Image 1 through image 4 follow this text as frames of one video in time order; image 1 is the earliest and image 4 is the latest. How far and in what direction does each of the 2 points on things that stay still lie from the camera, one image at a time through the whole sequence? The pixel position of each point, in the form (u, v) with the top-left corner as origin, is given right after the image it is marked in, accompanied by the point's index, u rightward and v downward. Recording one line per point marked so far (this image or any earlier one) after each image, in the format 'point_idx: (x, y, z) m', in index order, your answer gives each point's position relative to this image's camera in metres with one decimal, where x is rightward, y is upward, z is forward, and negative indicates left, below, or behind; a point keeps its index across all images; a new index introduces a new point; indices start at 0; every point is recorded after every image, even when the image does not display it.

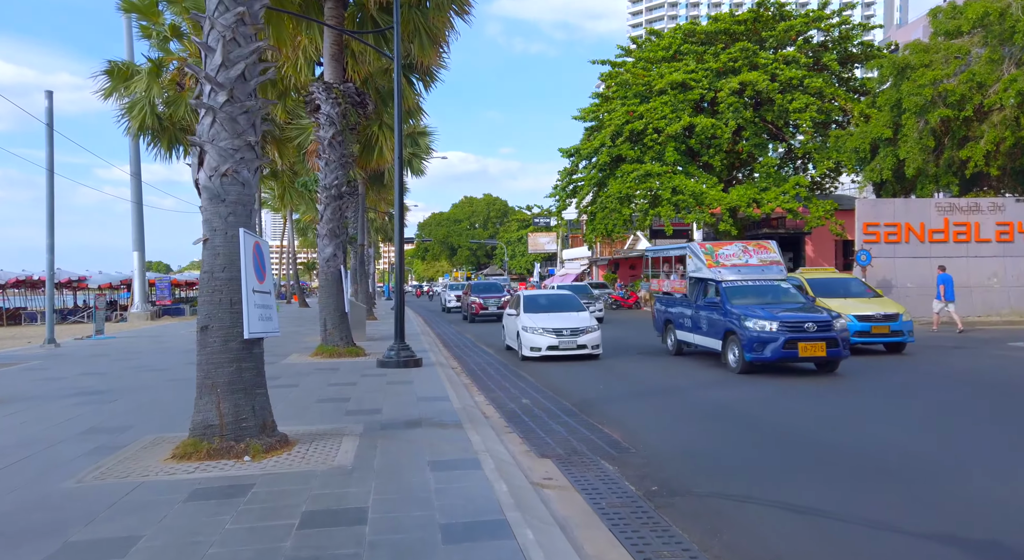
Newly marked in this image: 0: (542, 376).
0: (+0.6, -1.7, +12.7) m
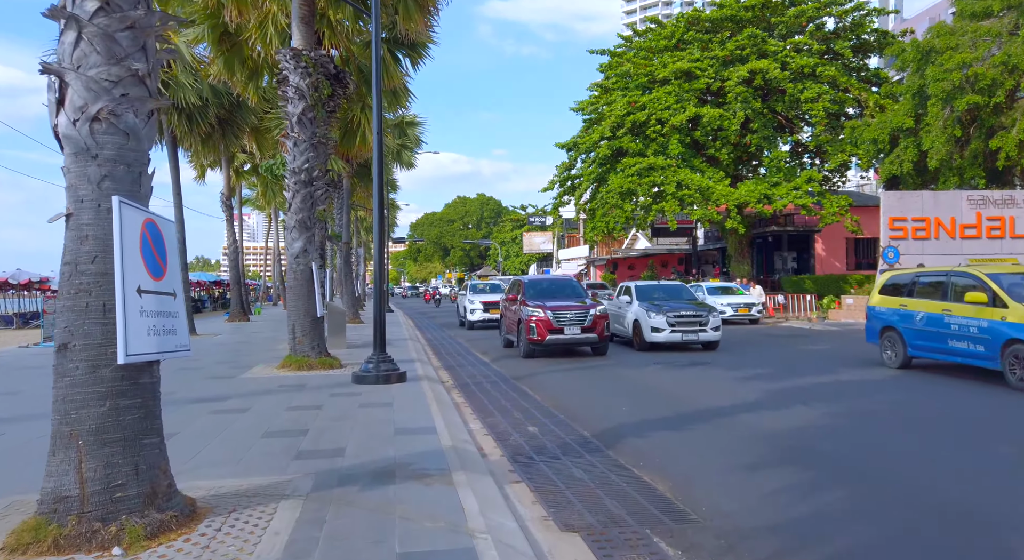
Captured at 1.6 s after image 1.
0: (+0.6, -1.7, +10.7) m
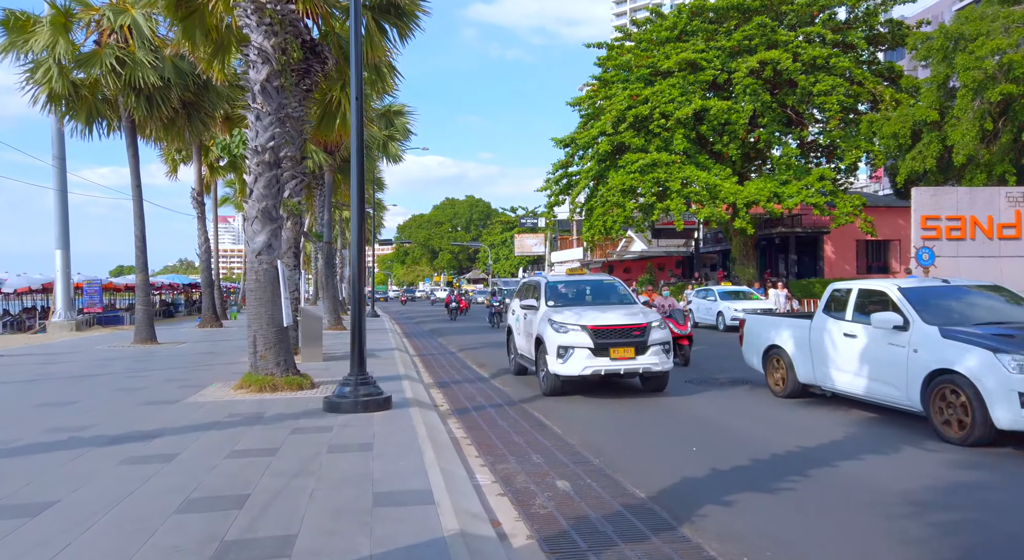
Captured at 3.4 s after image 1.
0: (+0.7, -1.7, +8.6) m
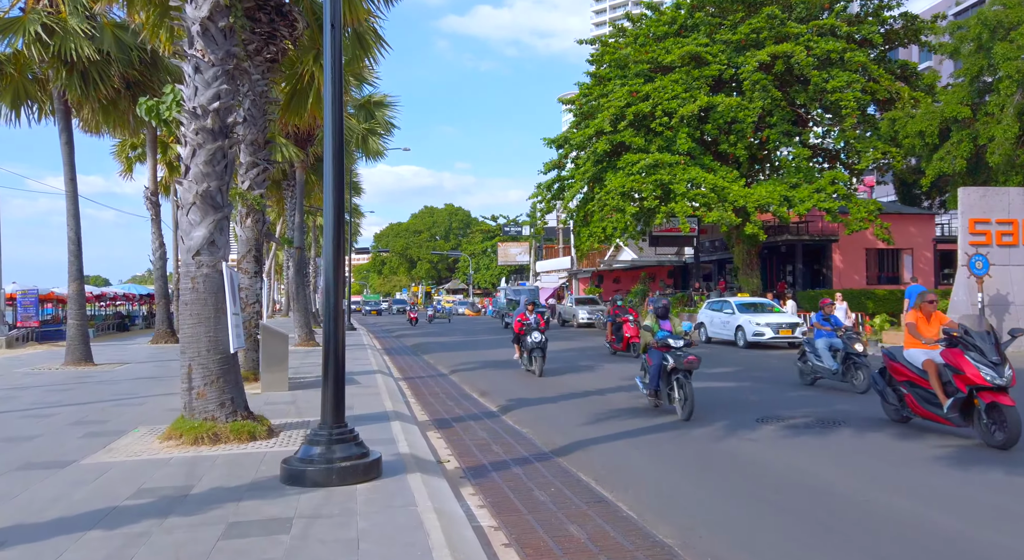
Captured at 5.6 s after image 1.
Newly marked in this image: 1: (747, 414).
0: (+1.1, -1.8, +6.0) m
1: (+3.1, -1.8, +9.4) m
